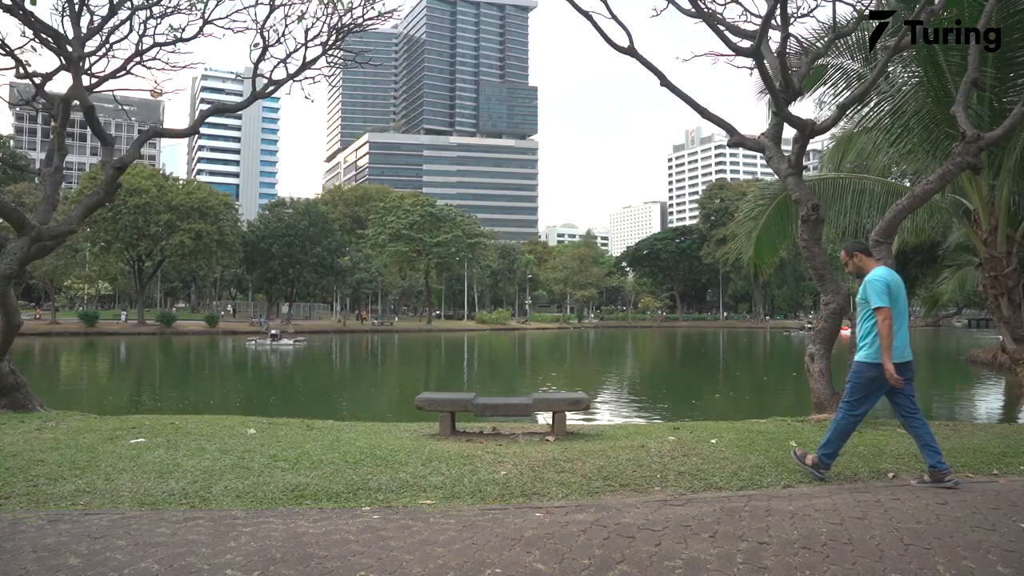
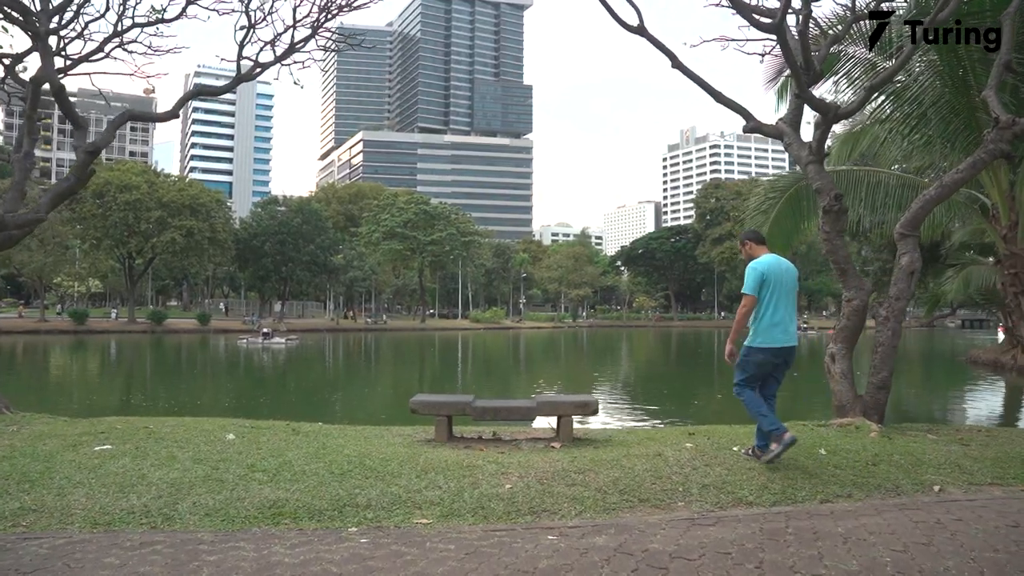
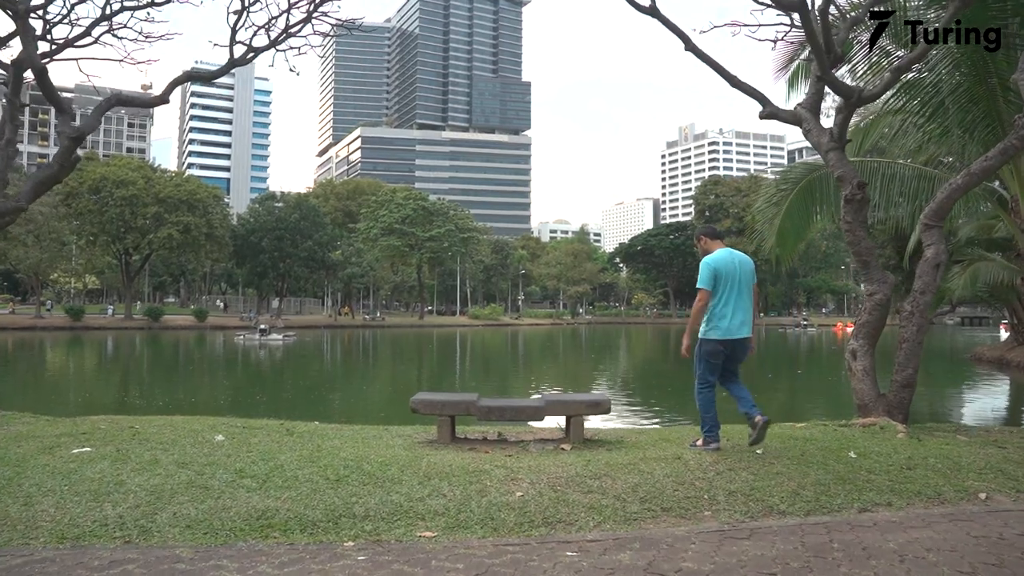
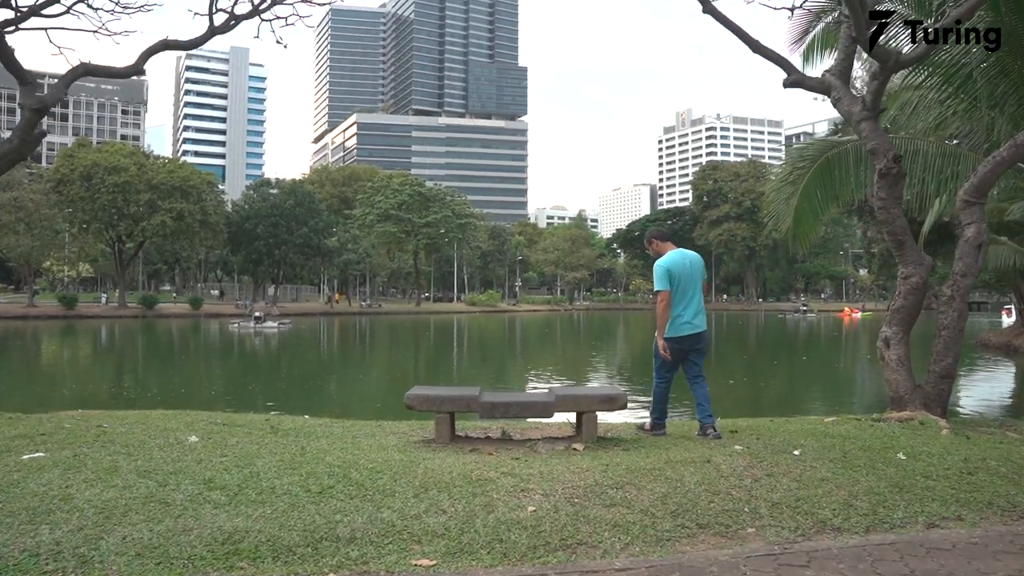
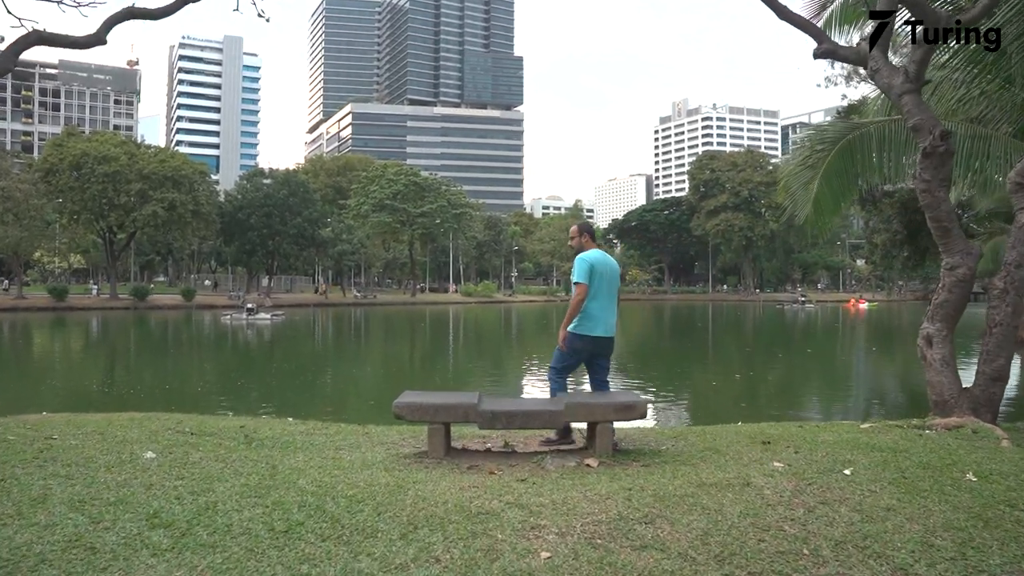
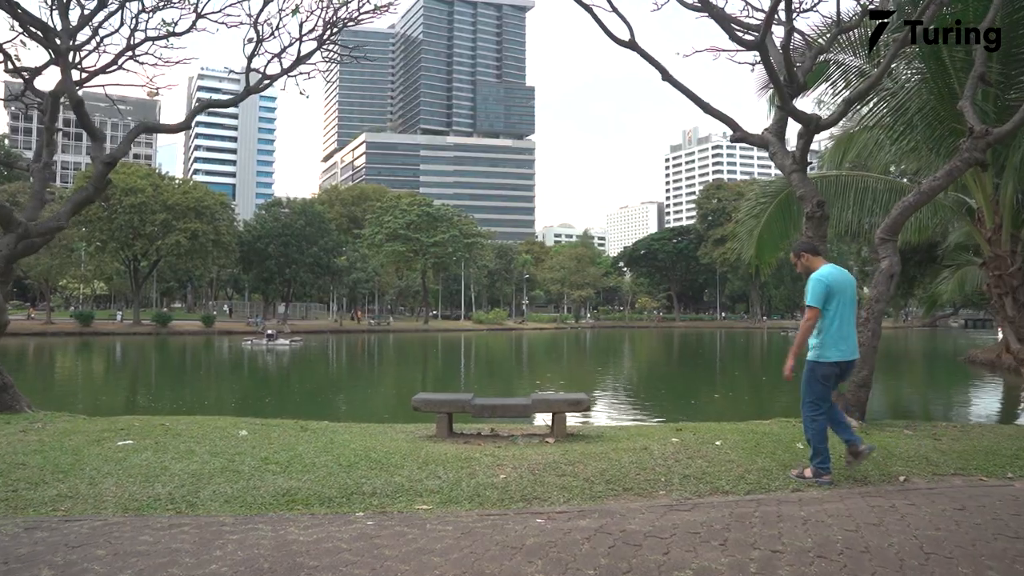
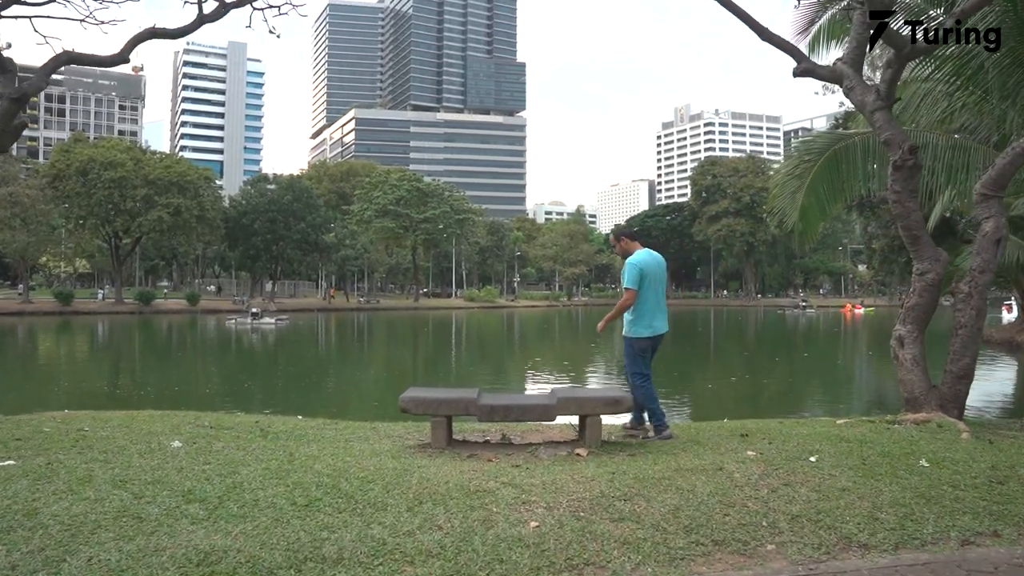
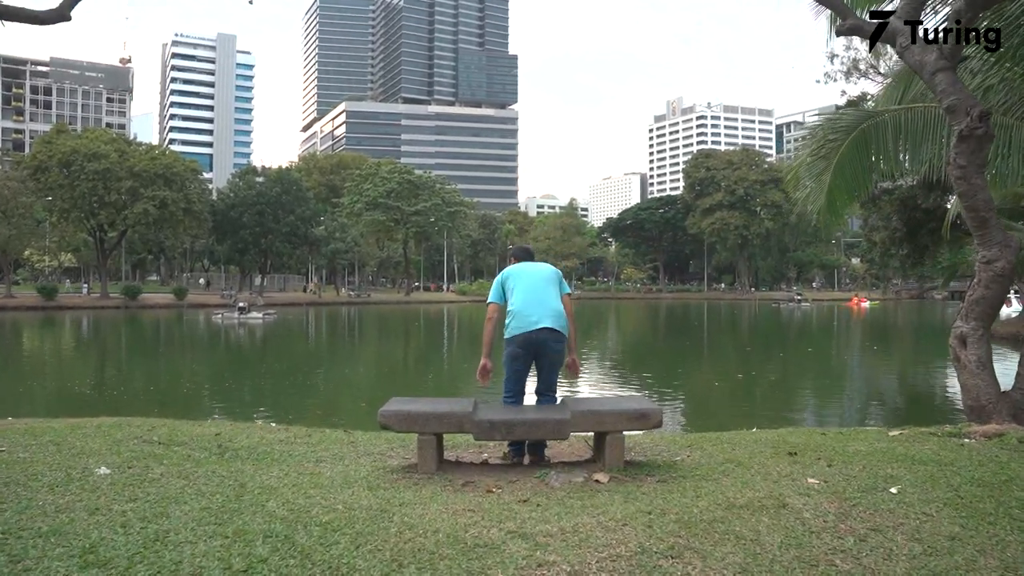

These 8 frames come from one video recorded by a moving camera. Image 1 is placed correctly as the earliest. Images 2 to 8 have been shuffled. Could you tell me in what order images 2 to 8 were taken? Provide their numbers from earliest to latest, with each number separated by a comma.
6, 2, 3, 4, 7, 5, 8
